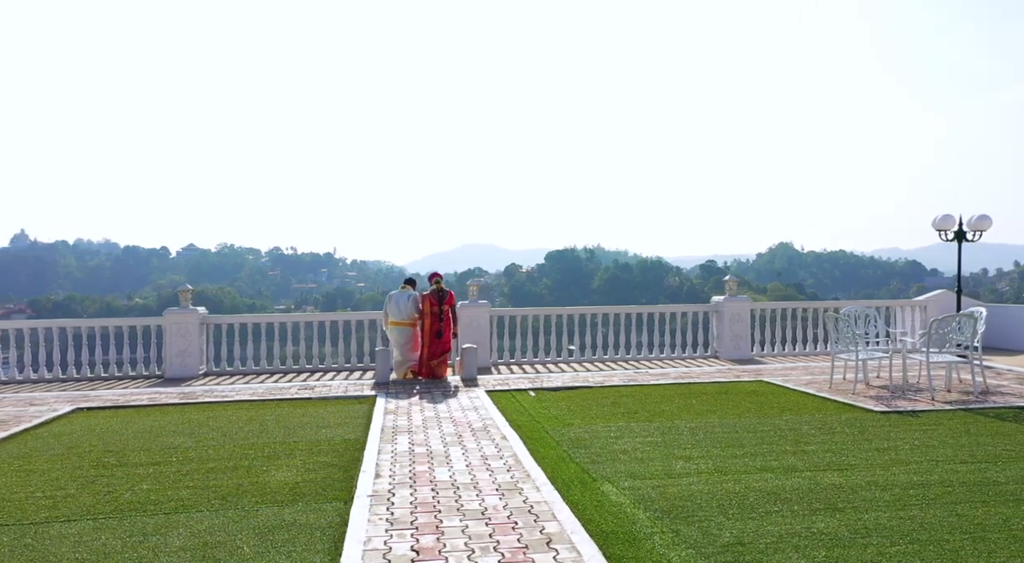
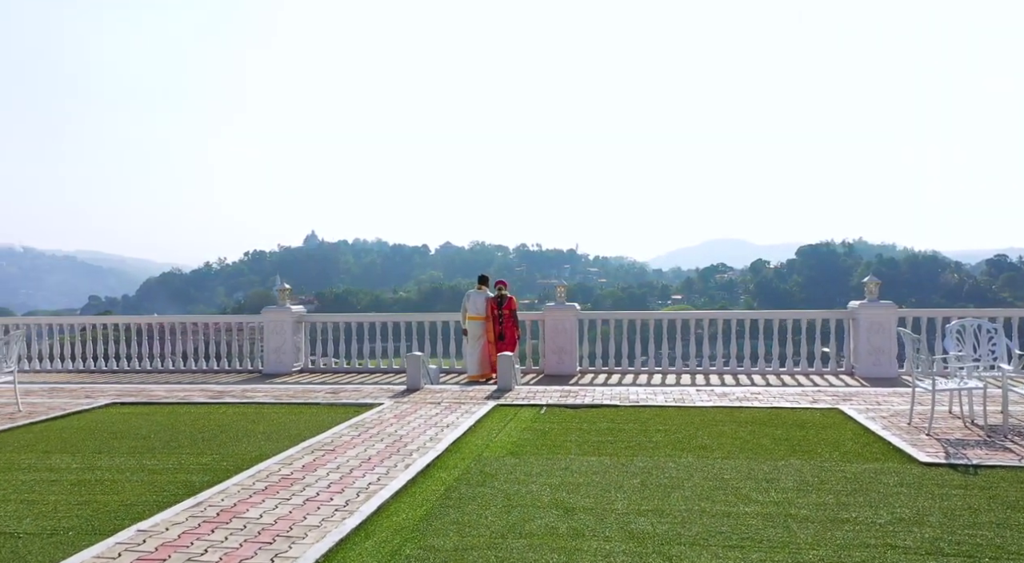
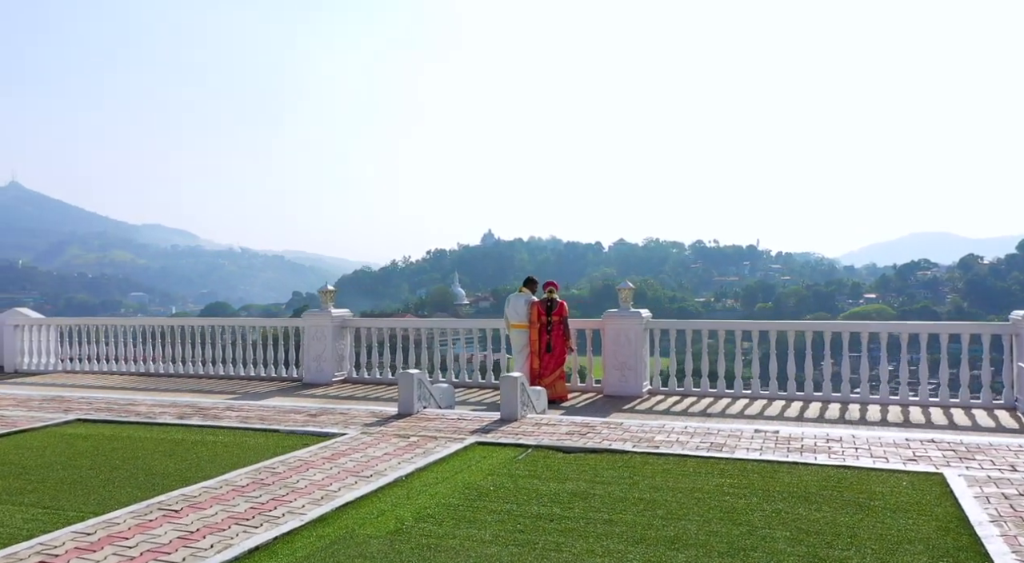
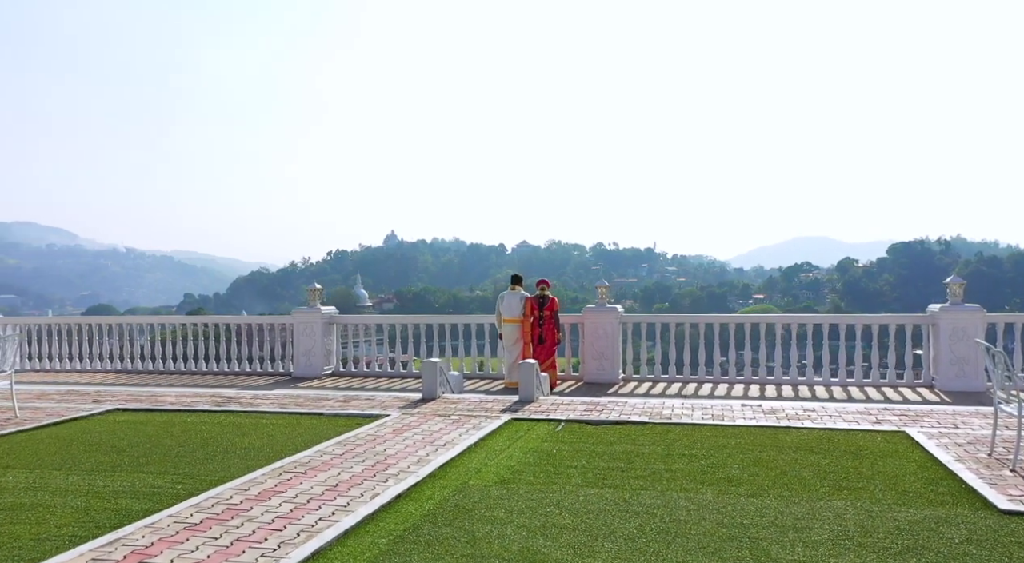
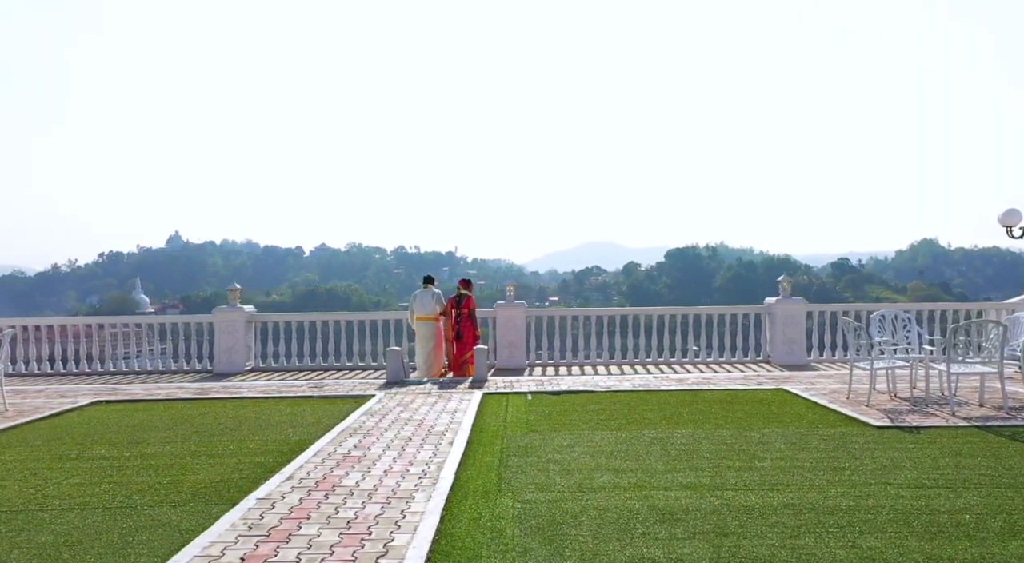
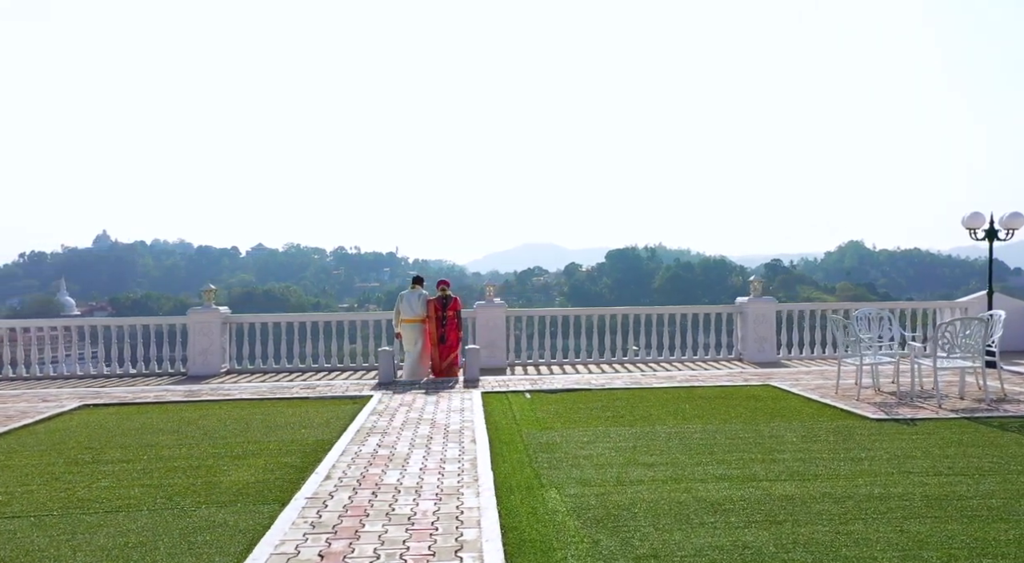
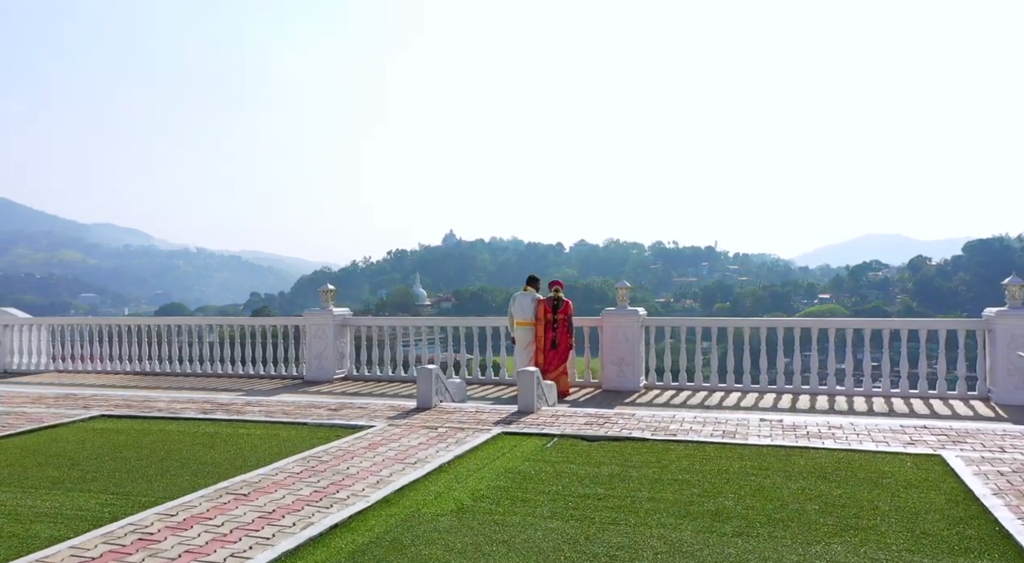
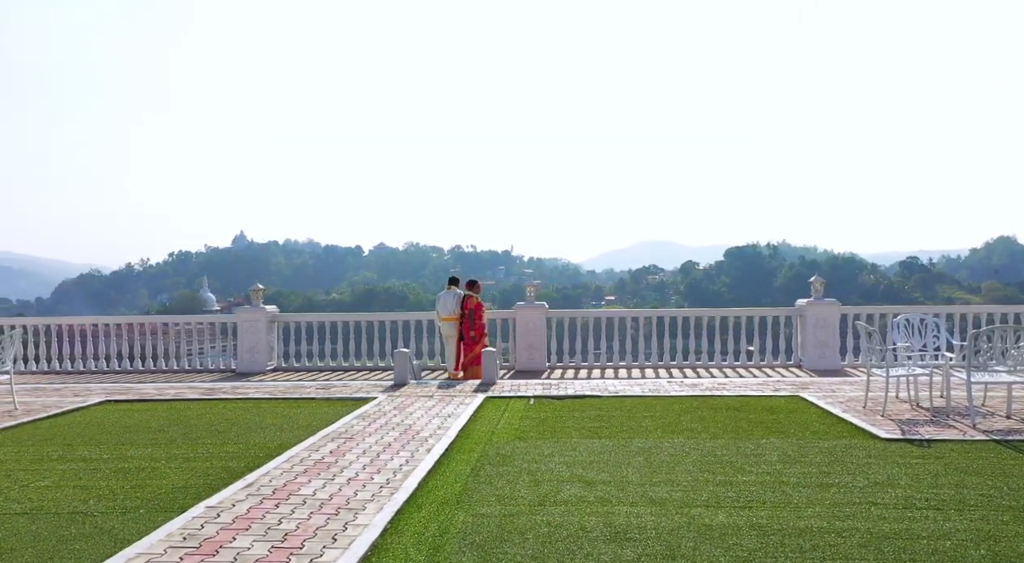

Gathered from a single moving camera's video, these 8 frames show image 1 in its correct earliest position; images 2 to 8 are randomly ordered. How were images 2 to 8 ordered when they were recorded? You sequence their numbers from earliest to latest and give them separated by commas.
6, 5, 8, 2, 4, 7, 3
